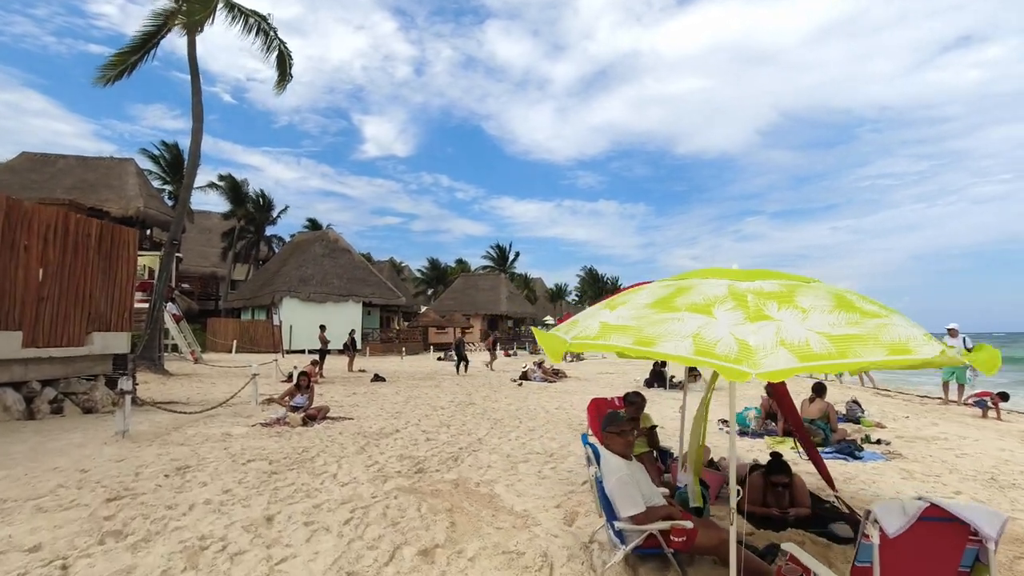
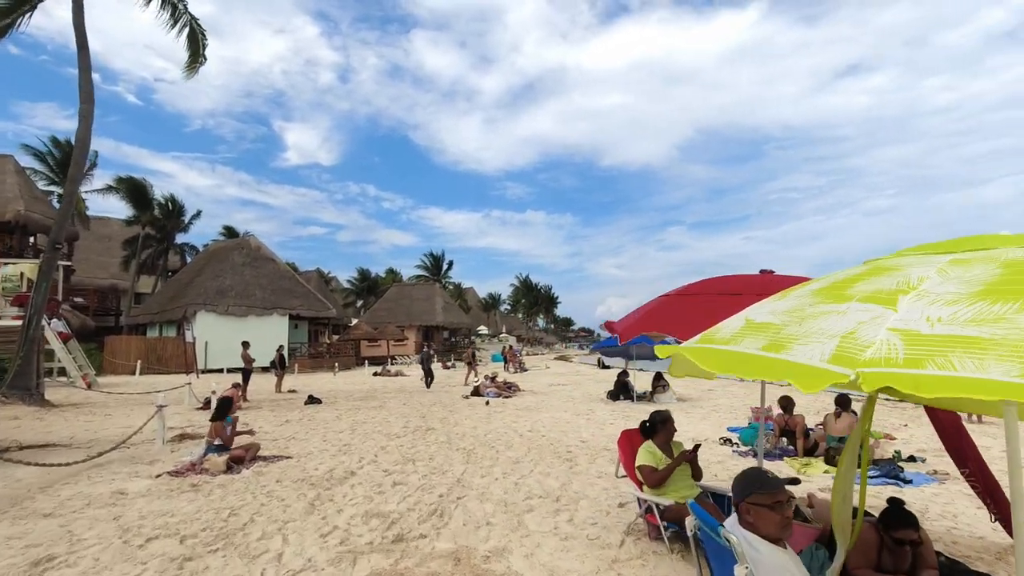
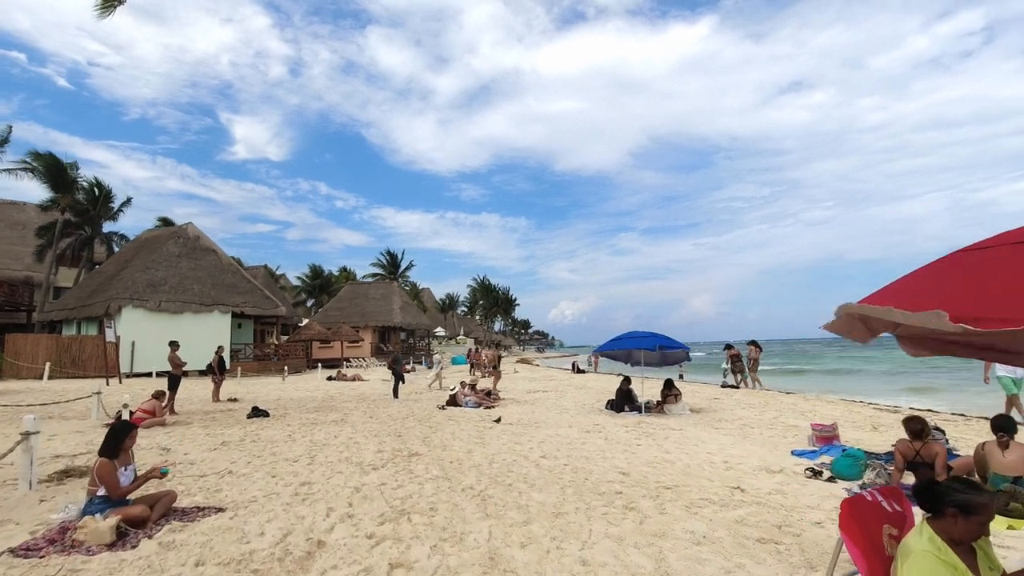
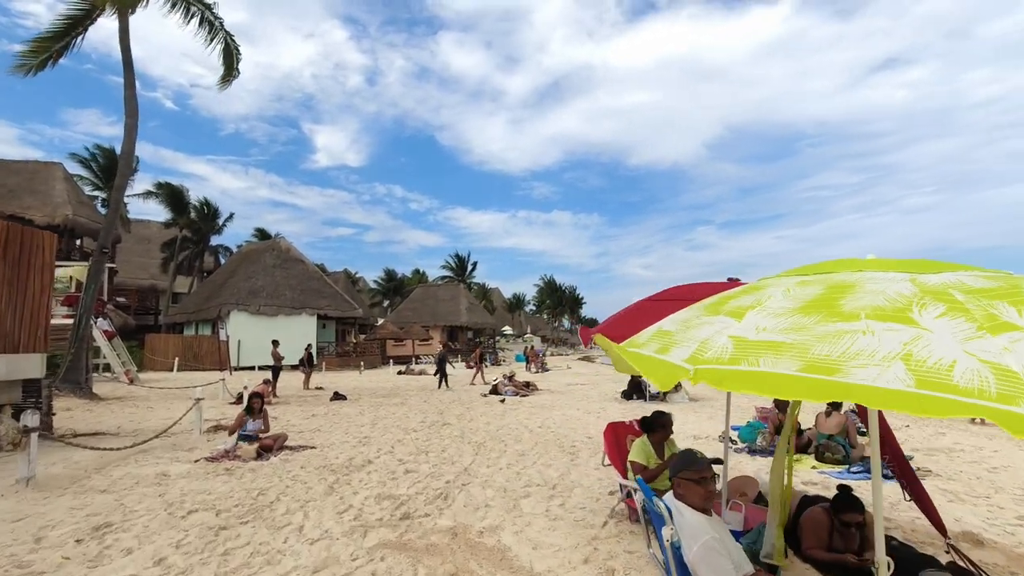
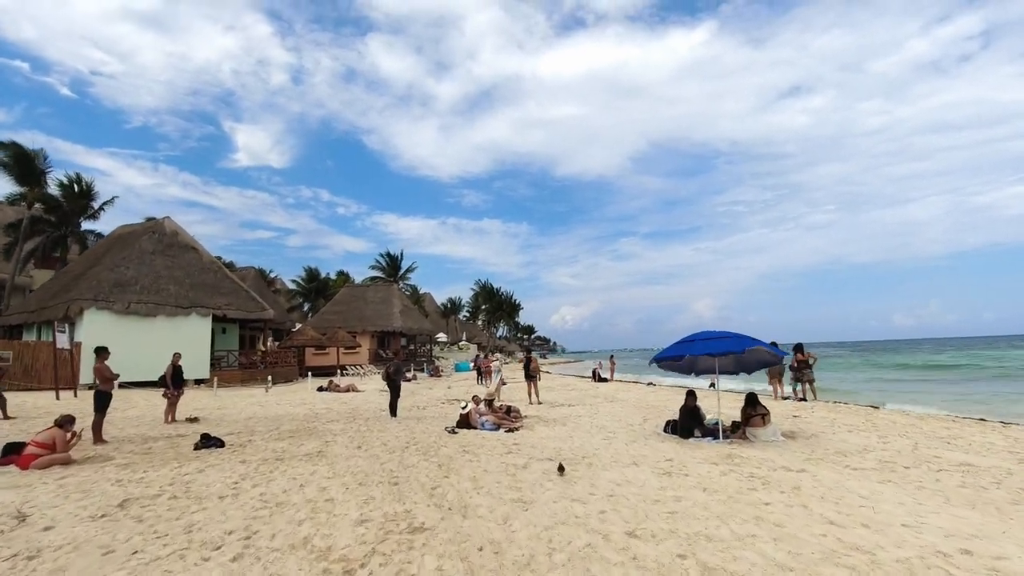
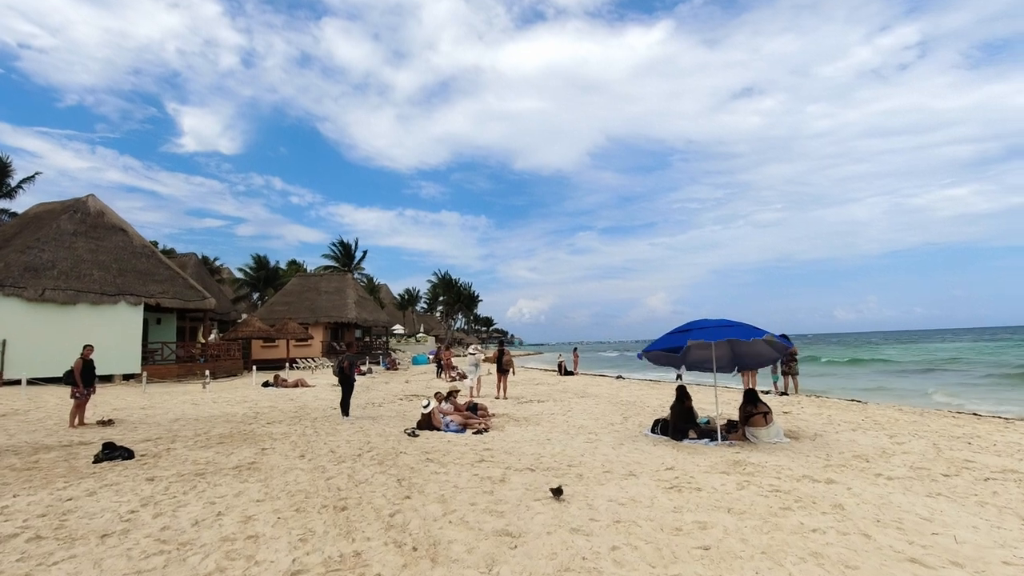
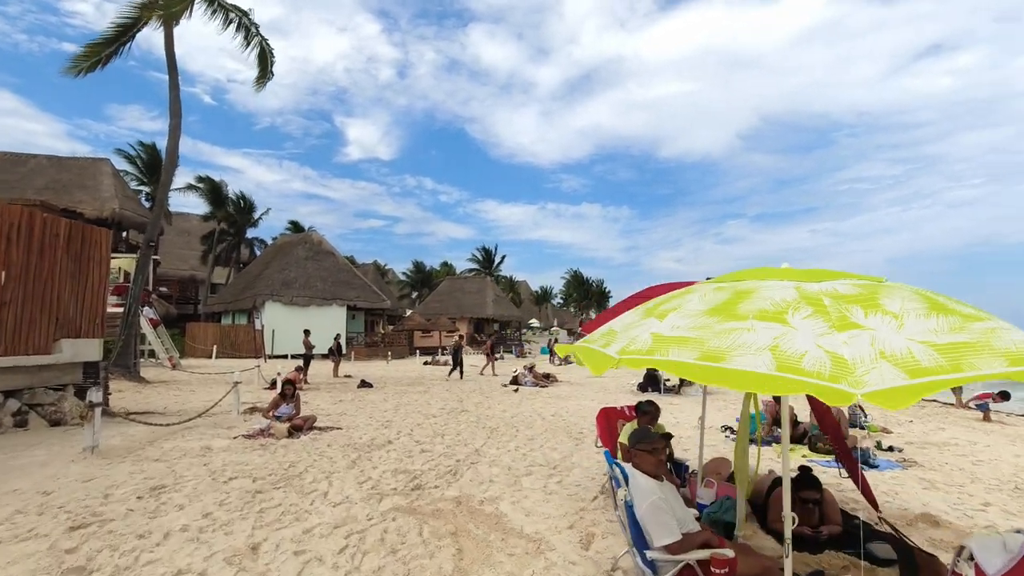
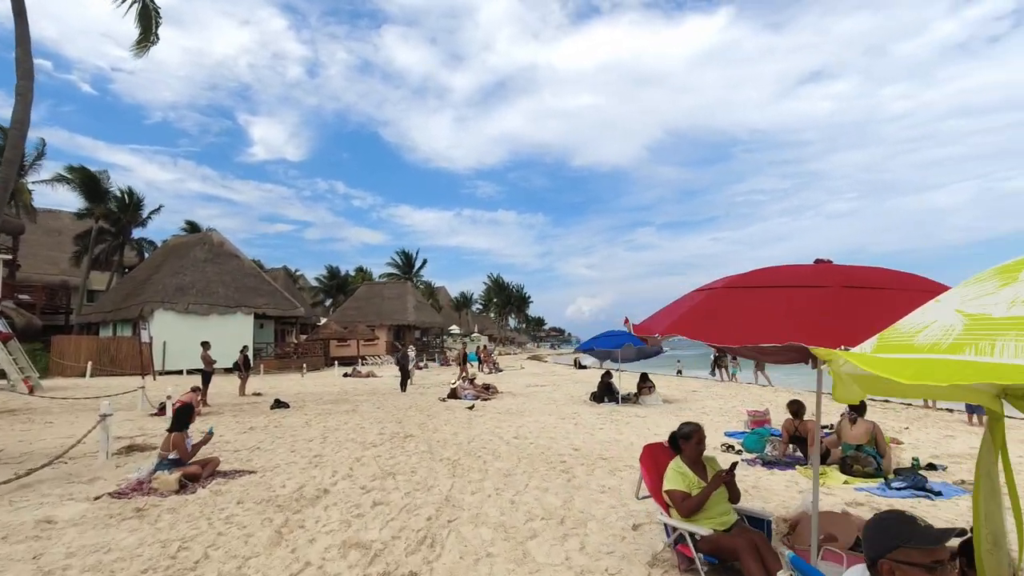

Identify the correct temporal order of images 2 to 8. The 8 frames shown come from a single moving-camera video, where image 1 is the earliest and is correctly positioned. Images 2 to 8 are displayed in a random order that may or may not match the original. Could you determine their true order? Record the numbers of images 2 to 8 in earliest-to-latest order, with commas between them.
7, 4, 2, 8, 3, 5, 6
